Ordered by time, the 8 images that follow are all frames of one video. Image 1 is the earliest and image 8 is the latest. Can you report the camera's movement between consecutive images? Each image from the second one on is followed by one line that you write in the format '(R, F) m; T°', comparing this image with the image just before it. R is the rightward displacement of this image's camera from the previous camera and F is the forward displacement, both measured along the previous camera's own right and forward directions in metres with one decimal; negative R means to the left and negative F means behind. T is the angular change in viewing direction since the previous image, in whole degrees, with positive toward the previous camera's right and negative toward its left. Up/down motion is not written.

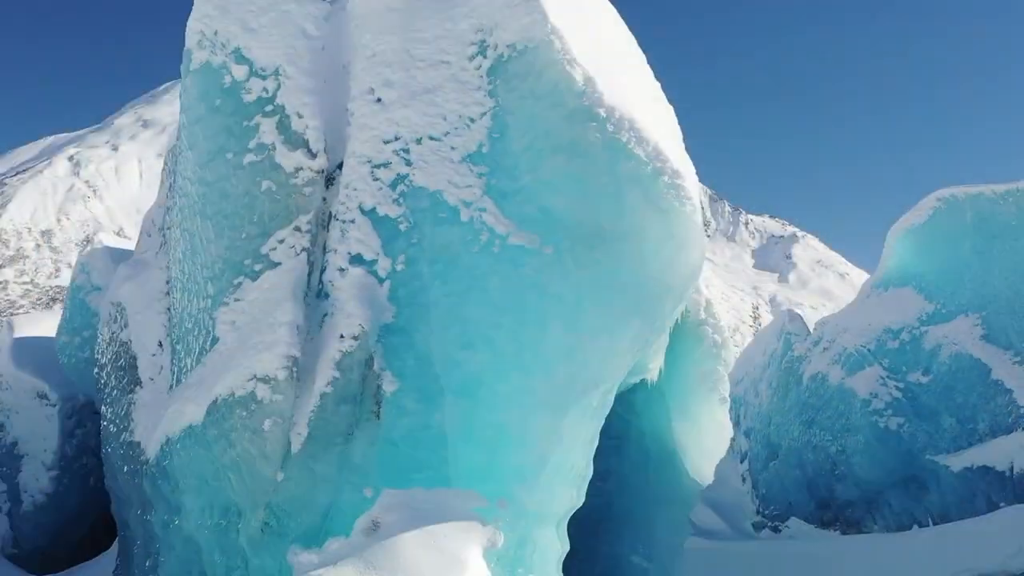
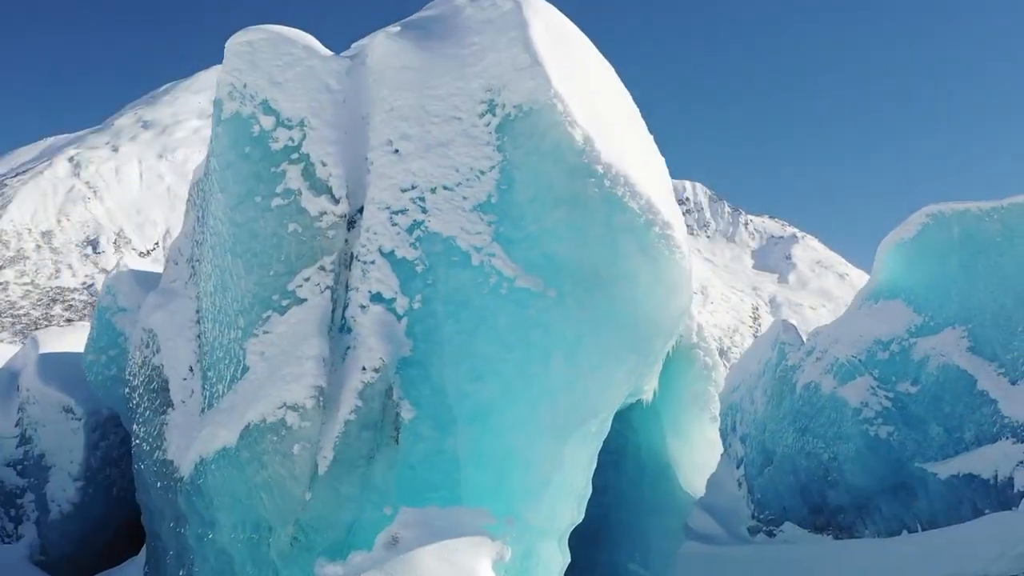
(0.0, -0.3) m; 0°
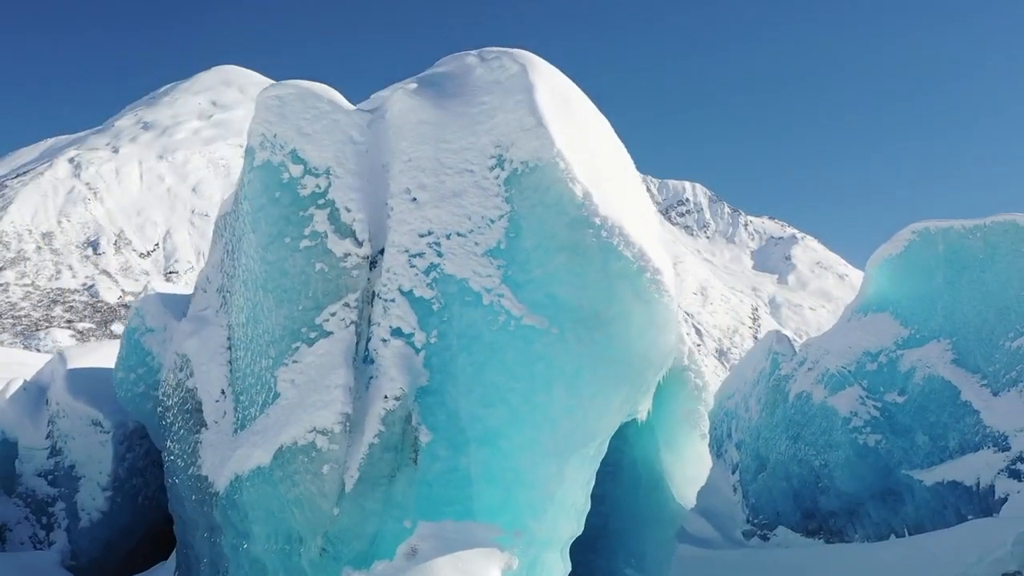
(0.0, -0.4) m; 0°
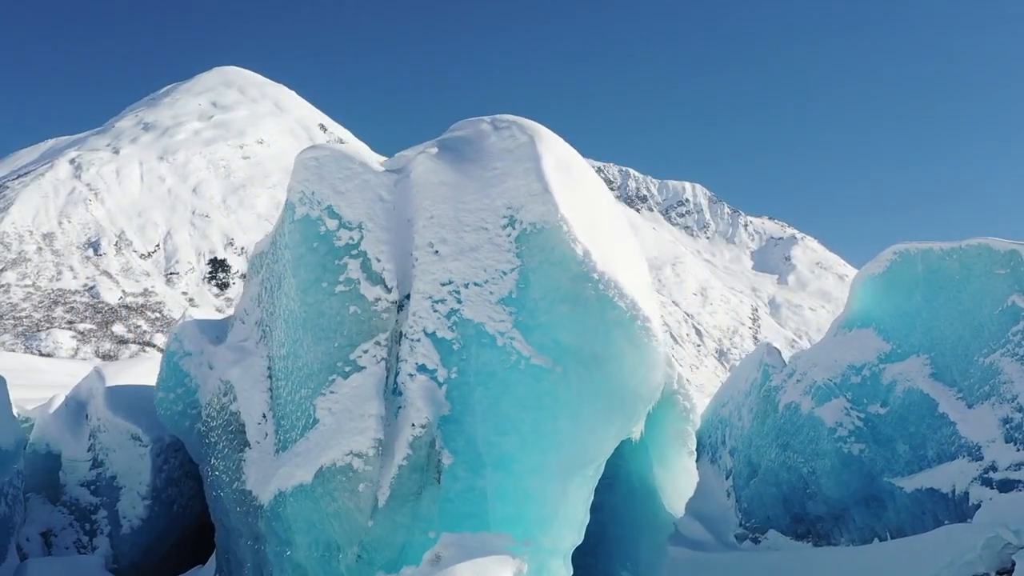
(-0.1, -0.7) m; 0°
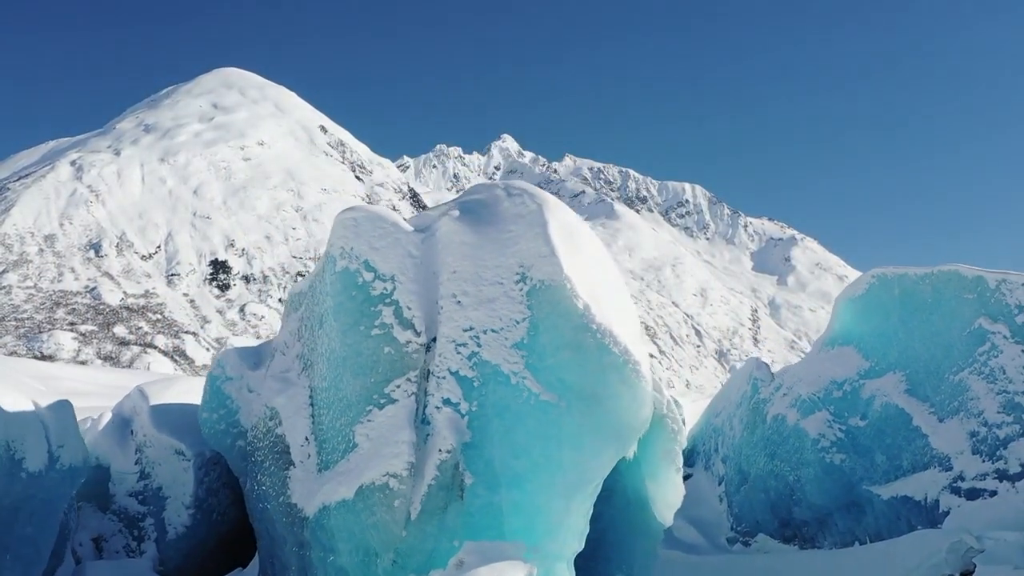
(-0.1, -0.9) m; 0°
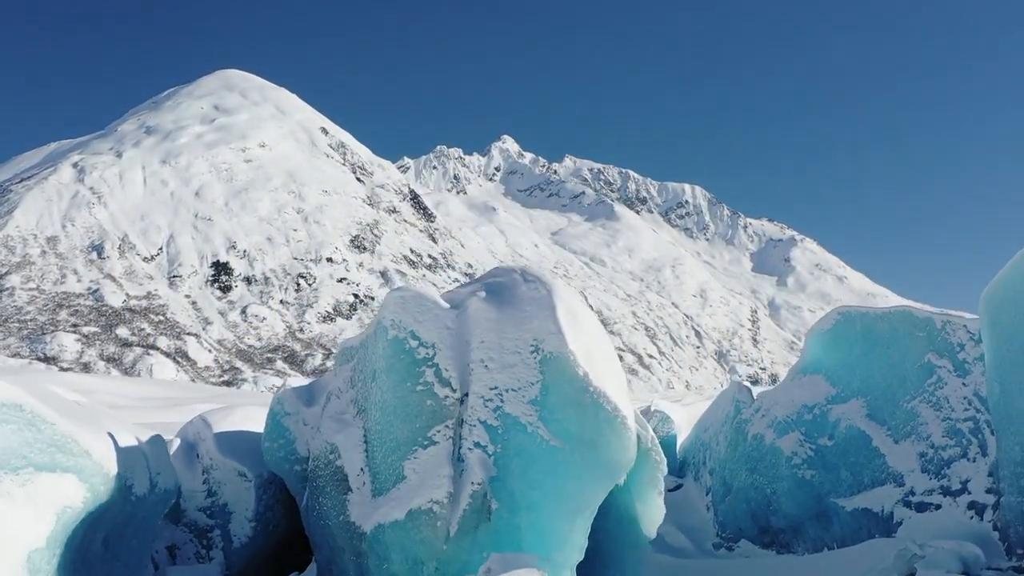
(-0.2, -1.7) m; 0°
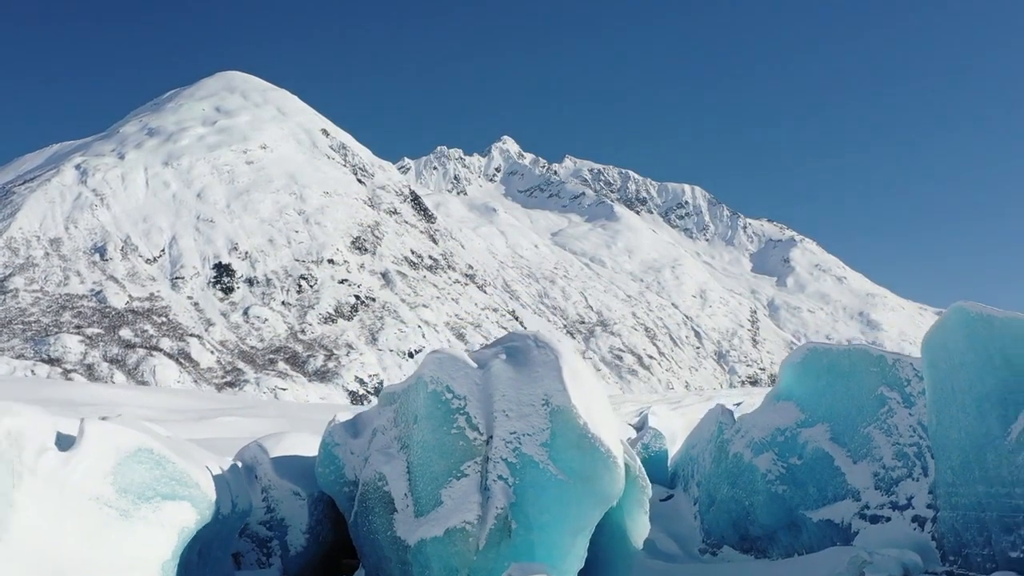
(-0.2, -2.1) m; 0°
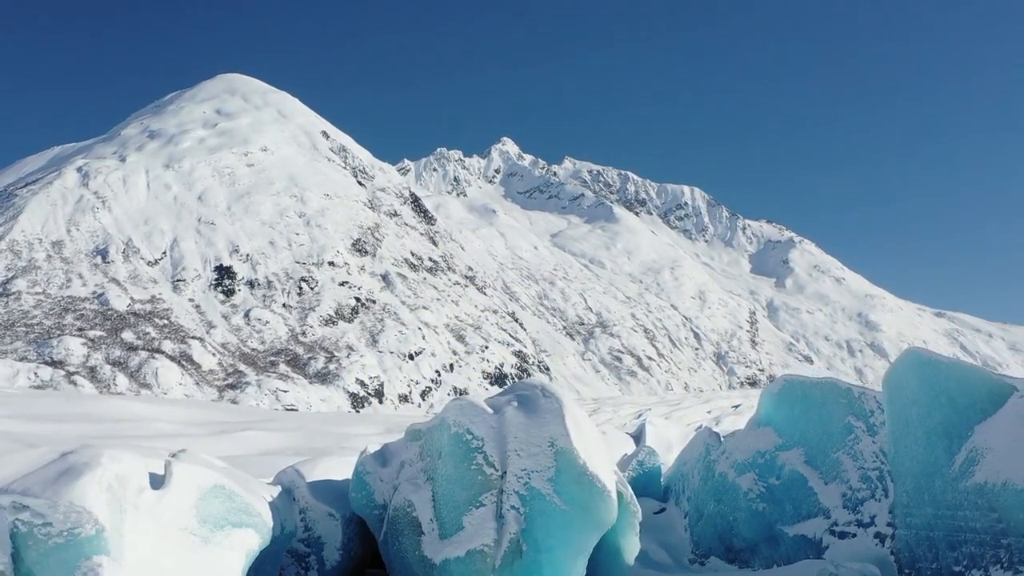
(-0.2, -1.8) m; 0°
